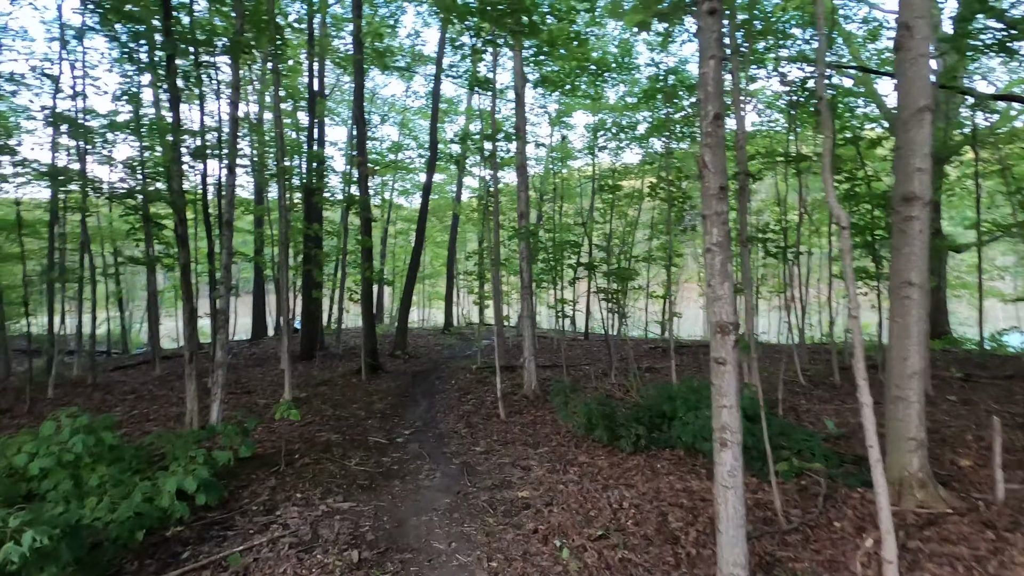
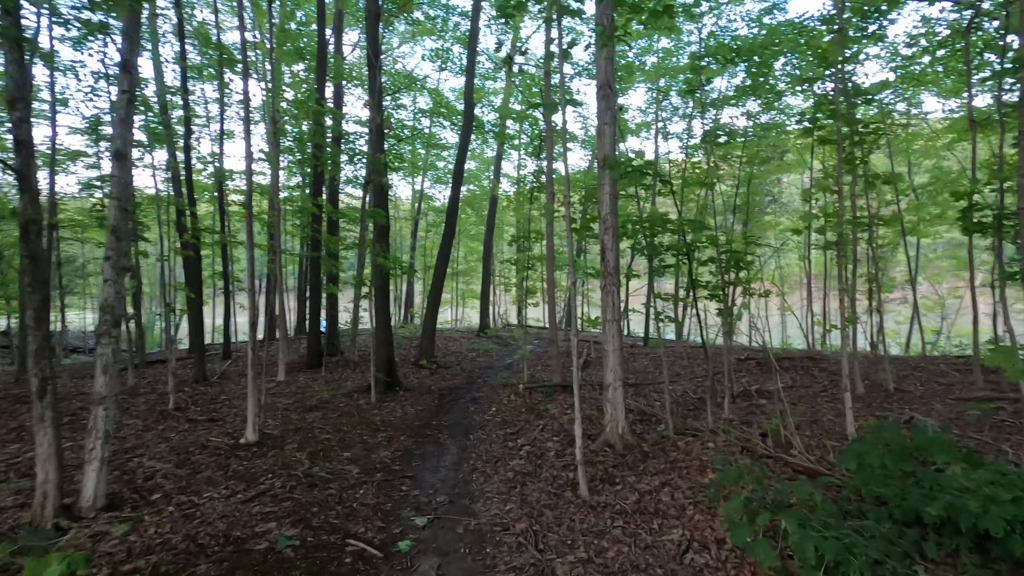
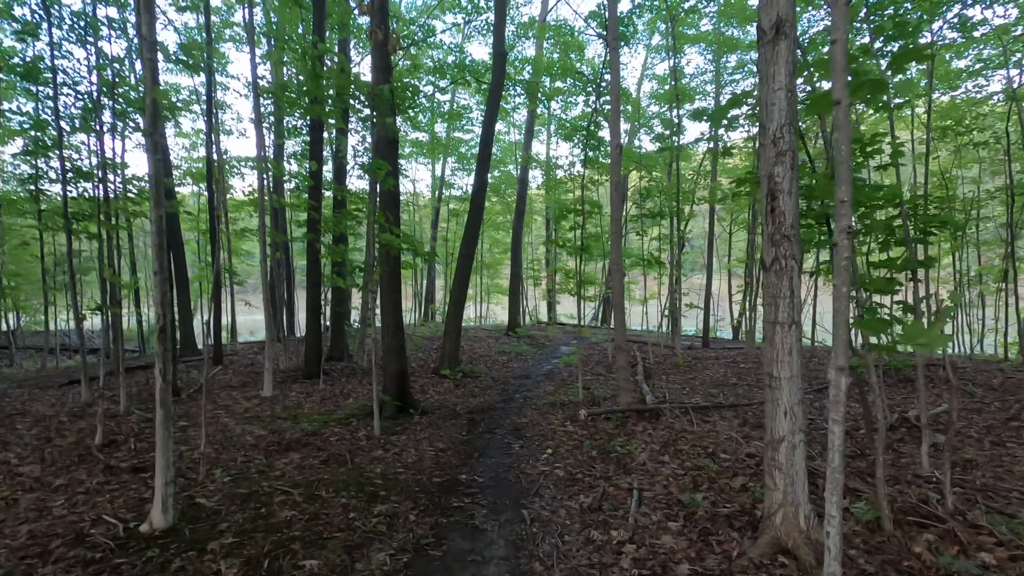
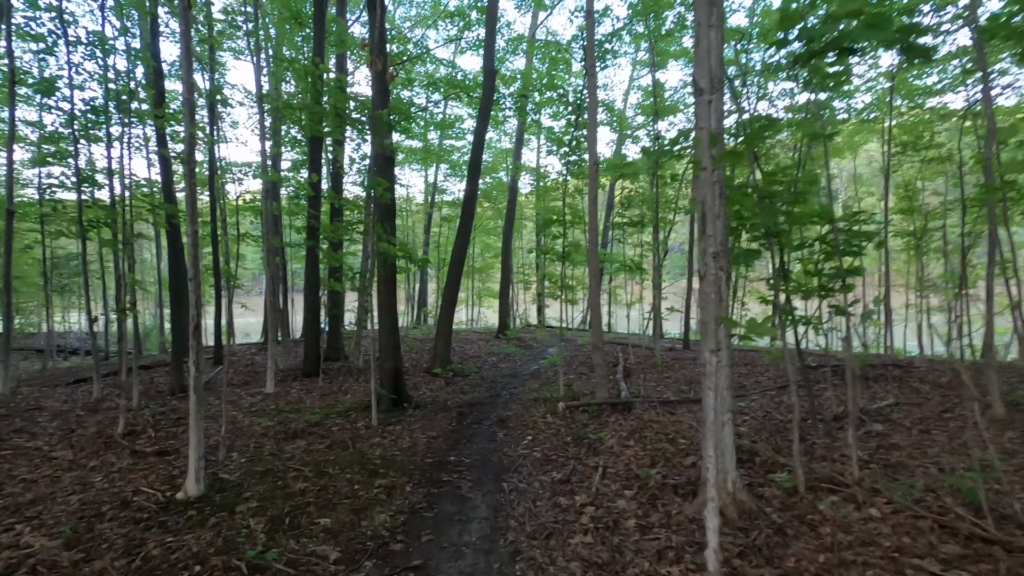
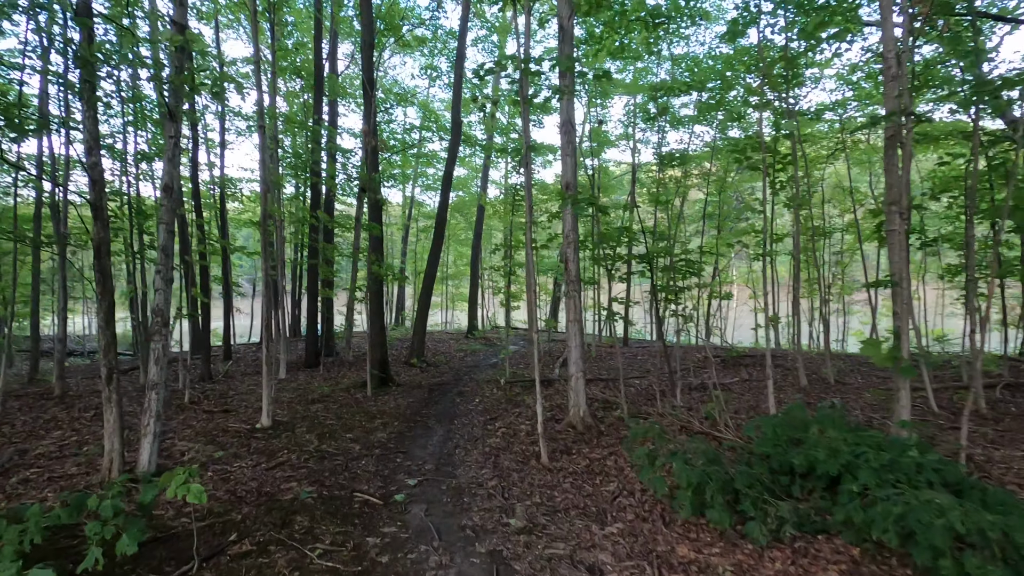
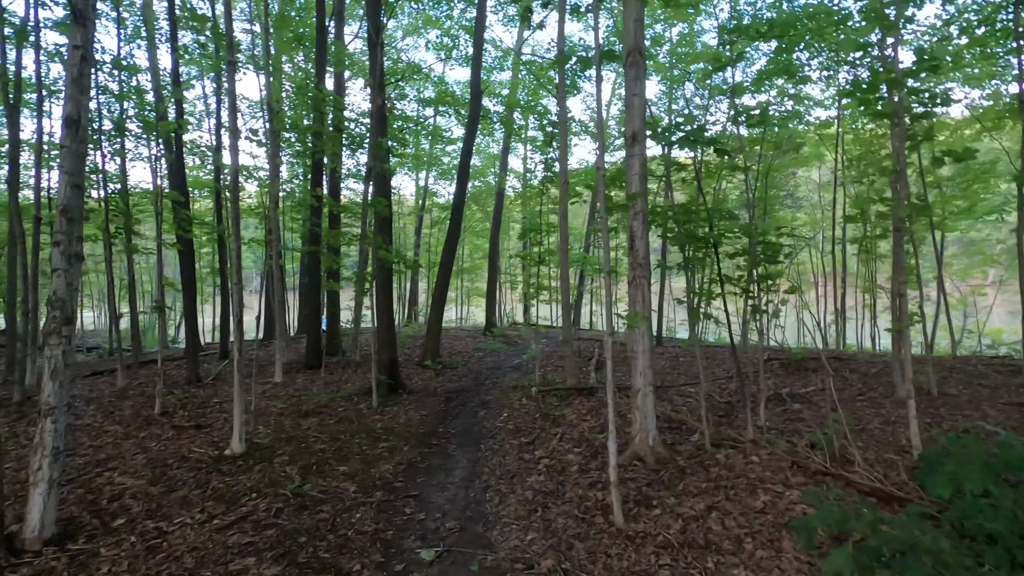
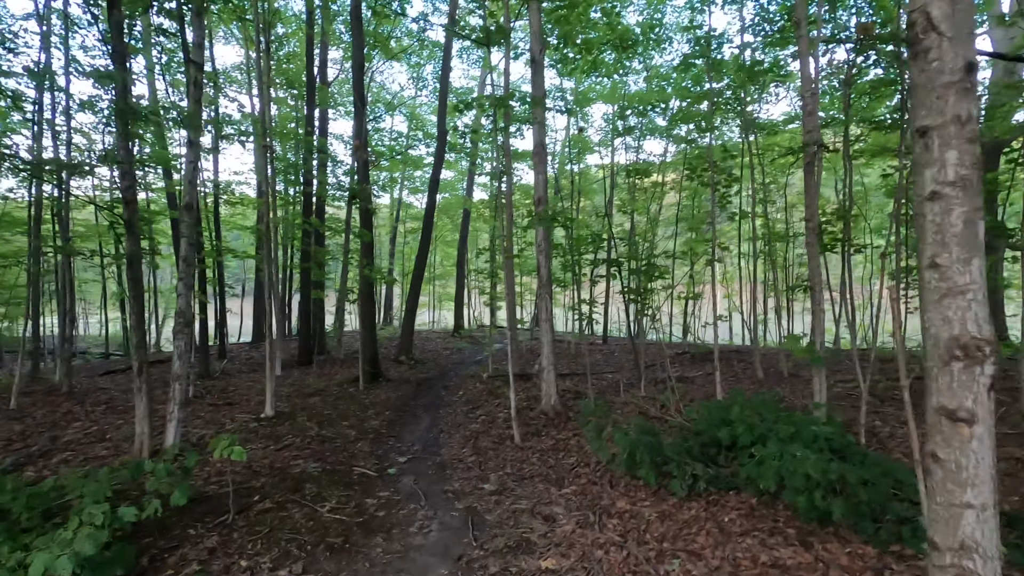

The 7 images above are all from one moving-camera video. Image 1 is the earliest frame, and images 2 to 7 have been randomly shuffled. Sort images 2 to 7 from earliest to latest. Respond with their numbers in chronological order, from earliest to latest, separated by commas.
7, 5, 2, 6, 4, 3
